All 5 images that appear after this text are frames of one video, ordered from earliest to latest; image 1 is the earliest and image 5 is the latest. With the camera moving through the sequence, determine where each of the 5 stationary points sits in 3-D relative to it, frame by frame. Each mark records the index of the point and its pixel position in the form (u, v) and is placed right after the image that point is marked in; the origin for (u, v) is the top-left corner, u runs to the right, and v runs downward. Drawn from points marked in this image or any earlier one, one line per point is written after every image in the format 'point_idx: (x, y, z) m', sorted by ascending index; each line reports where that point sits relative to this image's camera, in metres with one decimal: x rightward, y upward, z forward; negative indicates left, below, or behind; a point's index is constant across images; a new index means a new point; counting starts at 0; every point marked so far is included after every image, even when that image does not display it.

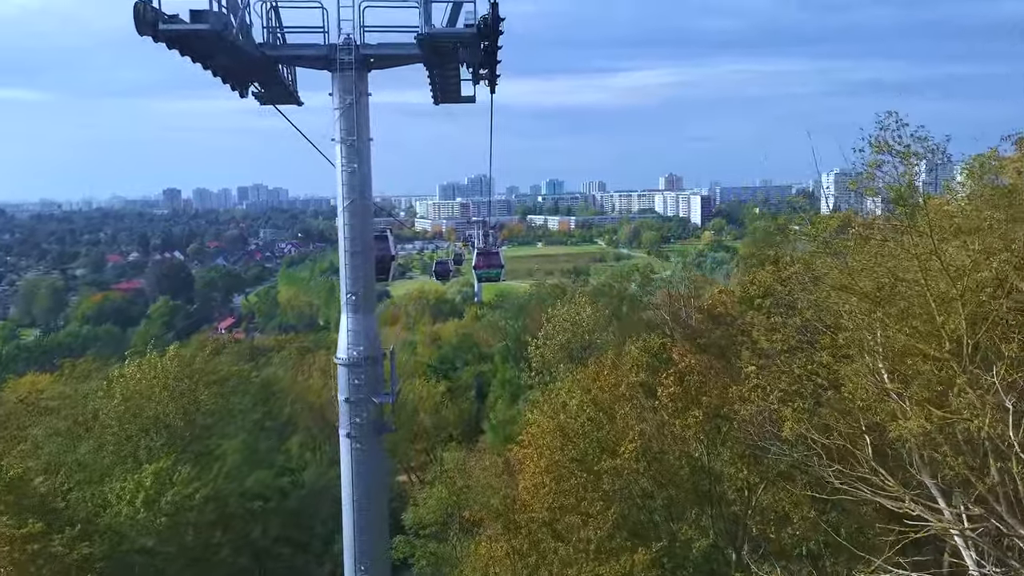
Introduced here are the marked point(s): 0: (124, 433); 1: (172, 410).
0: (-4.9, -1.8, +9.6) m
1: (-4.4, -1.6, +9.9) m
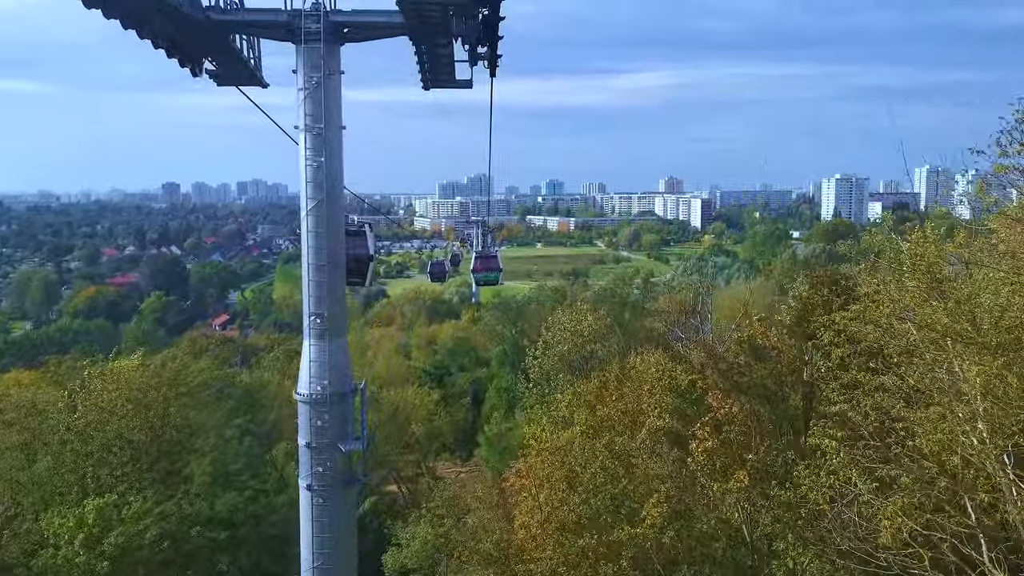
0: (-4.9, -1.9, +8.8) m
1: (-4.4, -1.6, +9.1) m
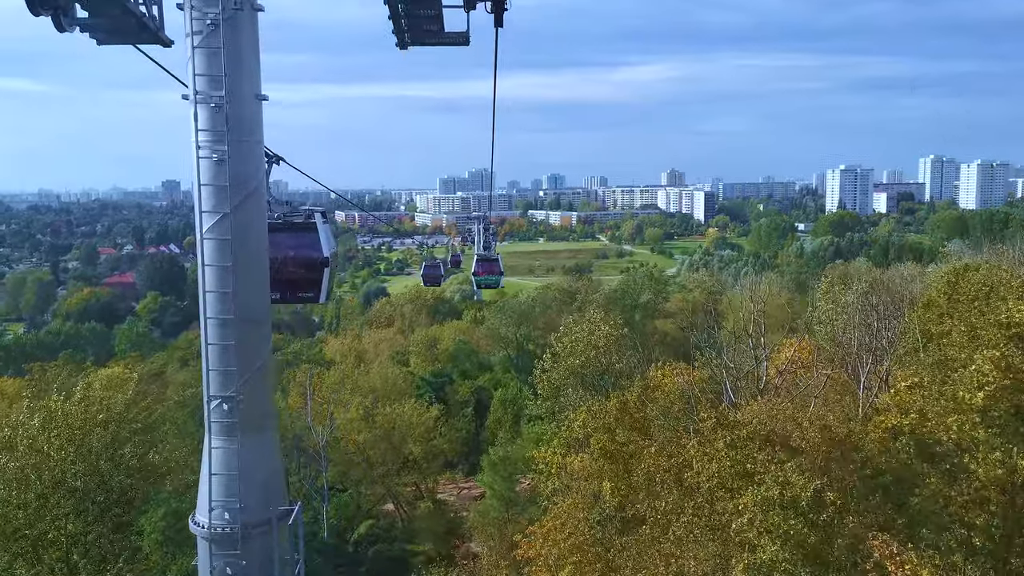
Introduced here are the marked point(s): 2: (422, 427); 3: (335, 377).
0: (-4.8, -2.1, +7.4) m
1: (-4.3, -1.8, +7.7) m
2: (-2.0, -3.0, +16.5) m
3: (-4.1, -2.1, +17.8) m
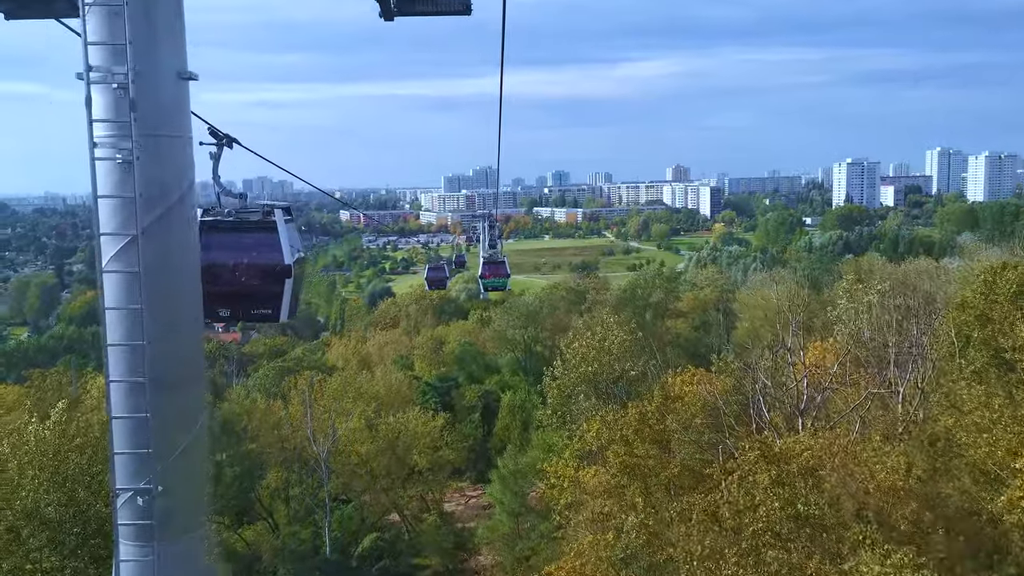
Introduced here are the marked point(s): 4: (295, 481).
0: (-4.7, -2.2, +6.8) m
1: (-4.2, -1.9, +7.1) m
2: (-1.8, -3.1, +15.9) m
3: (-3.9, -2.1, +17.2) m
4: (-4.3, -3.8, +15.1) m
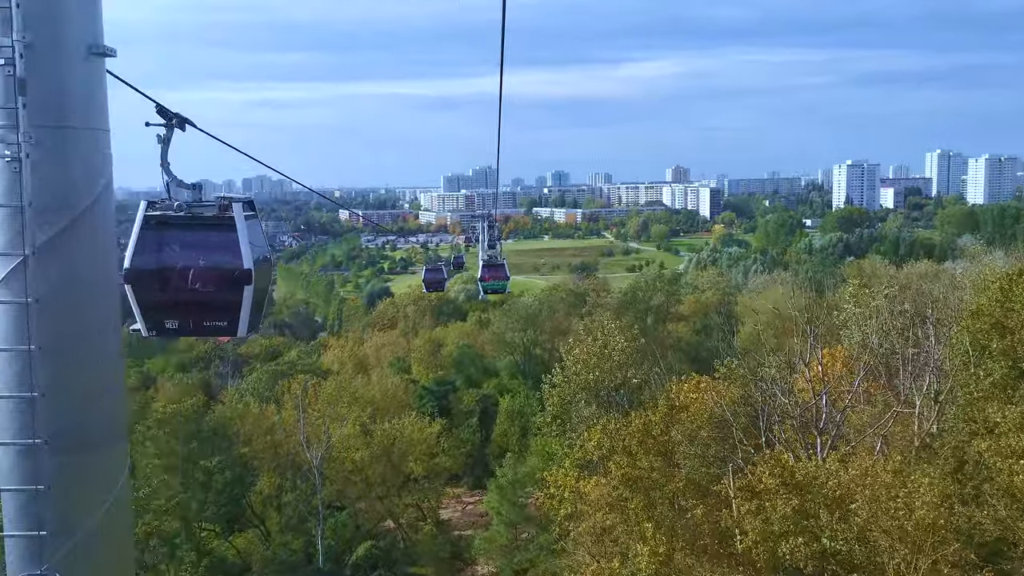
0: (-4.7, -2.2, +6.4) m
1: (-4.3, -2.0, +6.7) m
2: (-1.8, -3.2, +15.5) m
3: (-3.9, -2.2, +16.9) m
4: (-4.3, -3.9, +14.8) m
